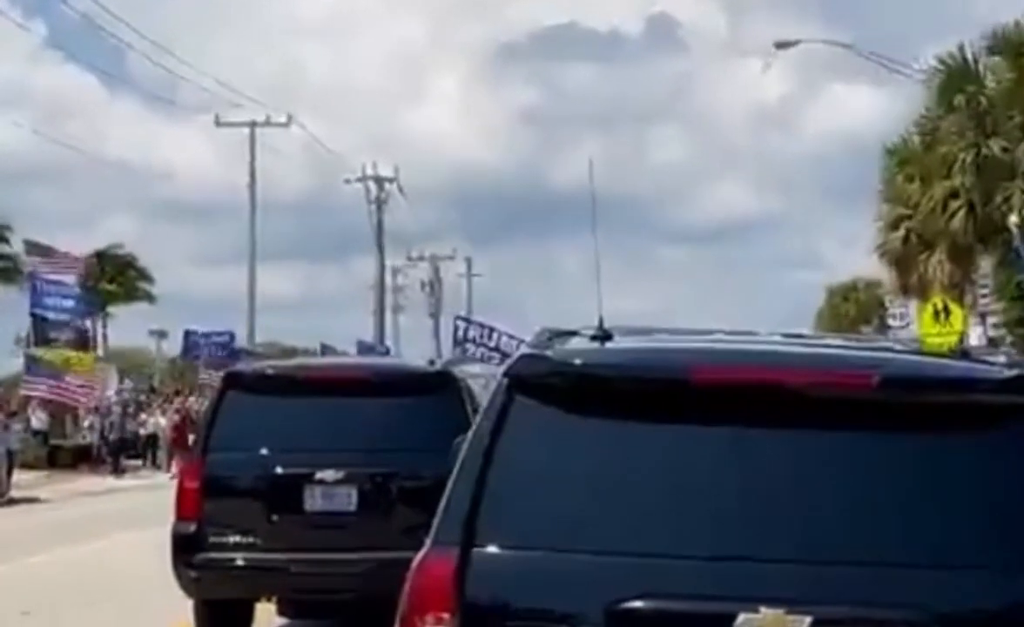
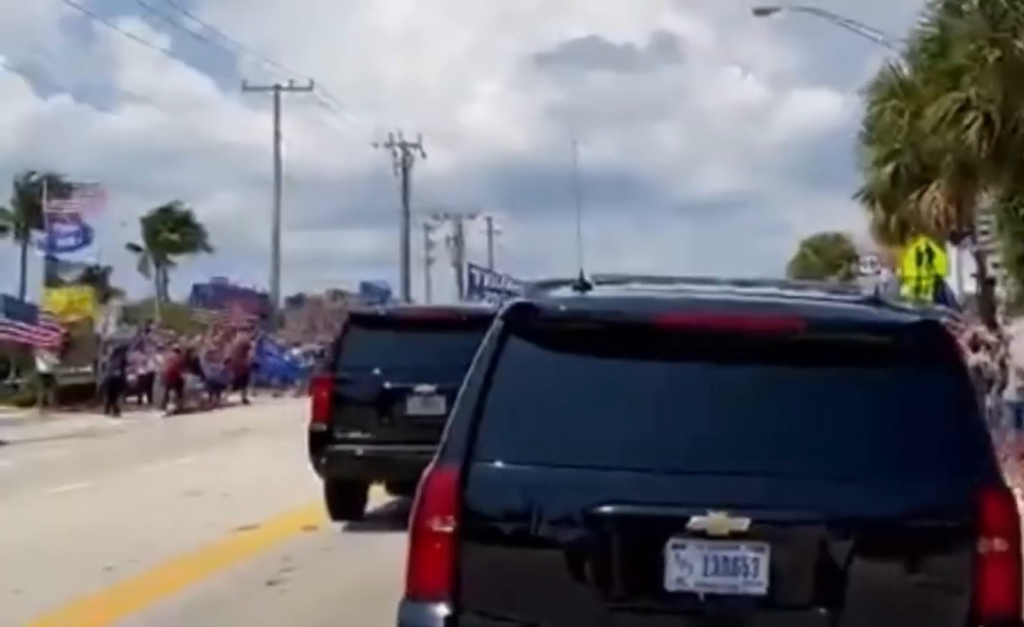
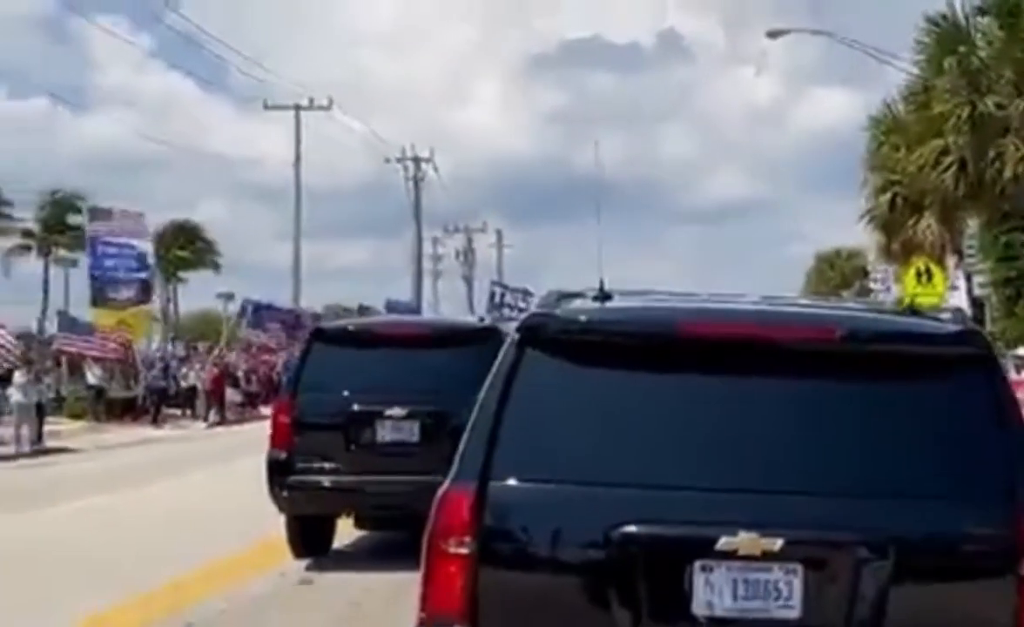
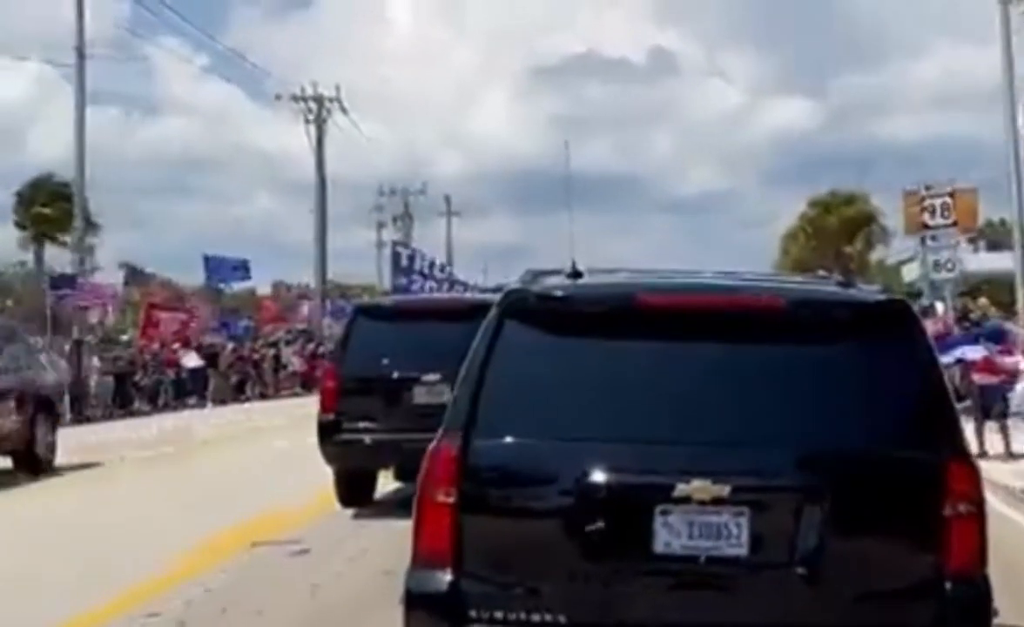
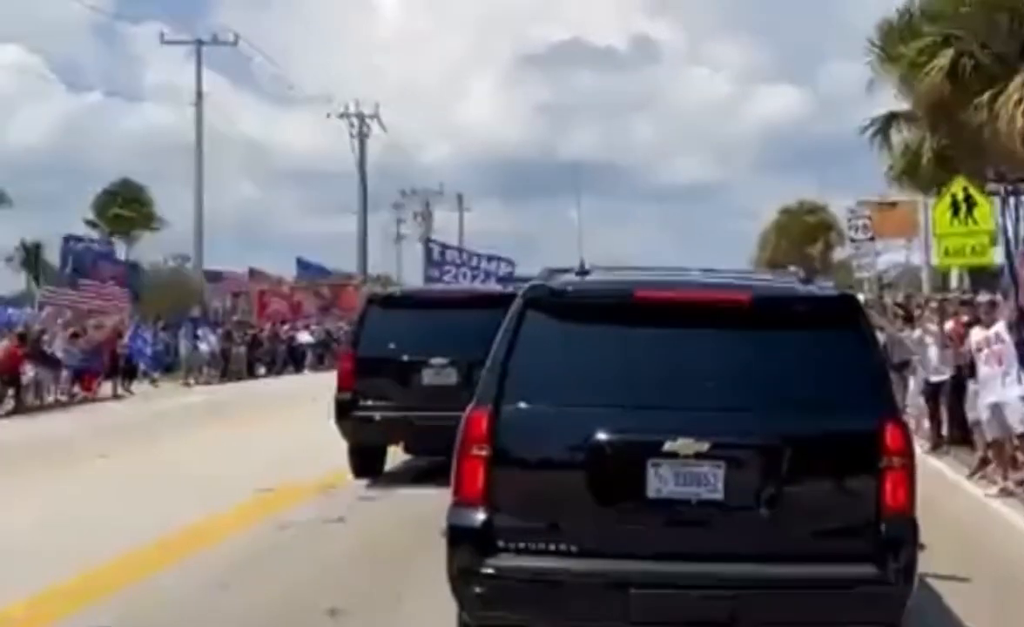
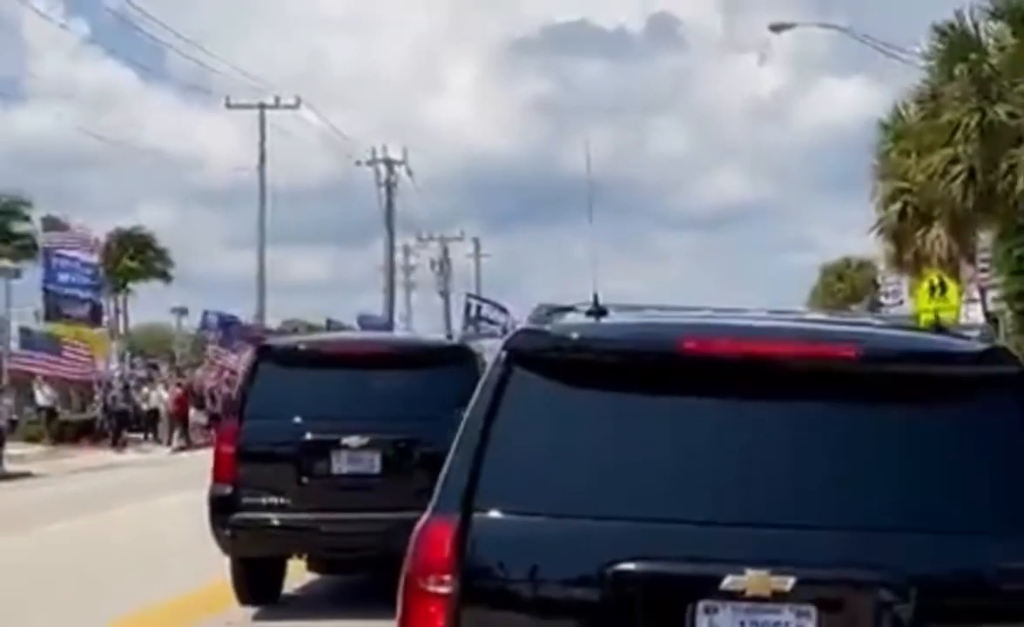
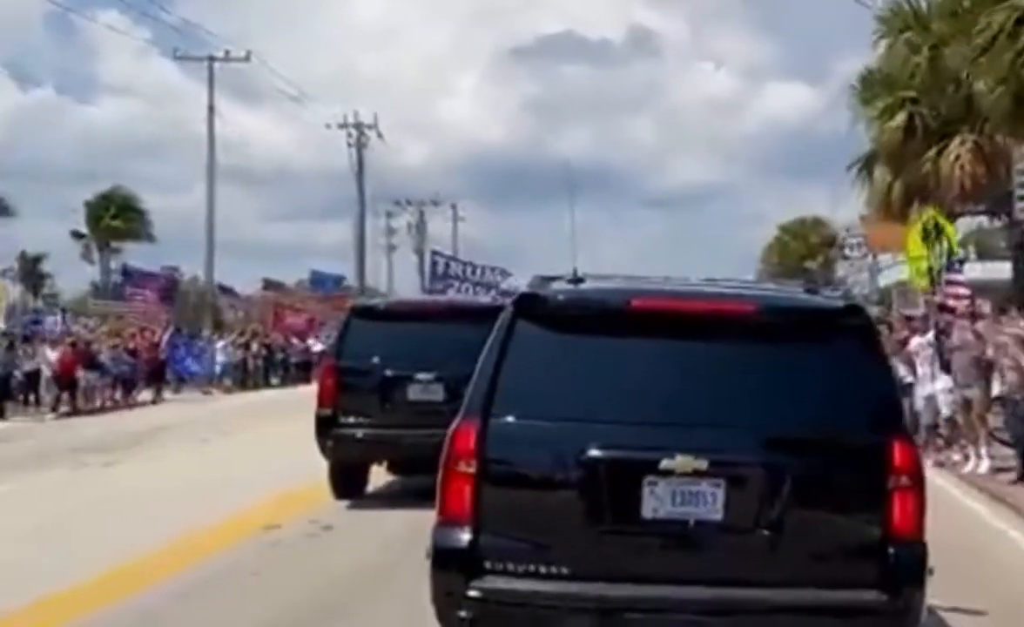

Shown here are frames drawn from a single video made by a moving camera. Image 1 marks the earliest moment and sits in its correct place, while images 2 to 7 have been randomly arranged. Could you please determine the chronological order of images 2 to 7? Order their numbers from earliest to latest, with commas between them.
6, 3, 2, 7, 5, 4
